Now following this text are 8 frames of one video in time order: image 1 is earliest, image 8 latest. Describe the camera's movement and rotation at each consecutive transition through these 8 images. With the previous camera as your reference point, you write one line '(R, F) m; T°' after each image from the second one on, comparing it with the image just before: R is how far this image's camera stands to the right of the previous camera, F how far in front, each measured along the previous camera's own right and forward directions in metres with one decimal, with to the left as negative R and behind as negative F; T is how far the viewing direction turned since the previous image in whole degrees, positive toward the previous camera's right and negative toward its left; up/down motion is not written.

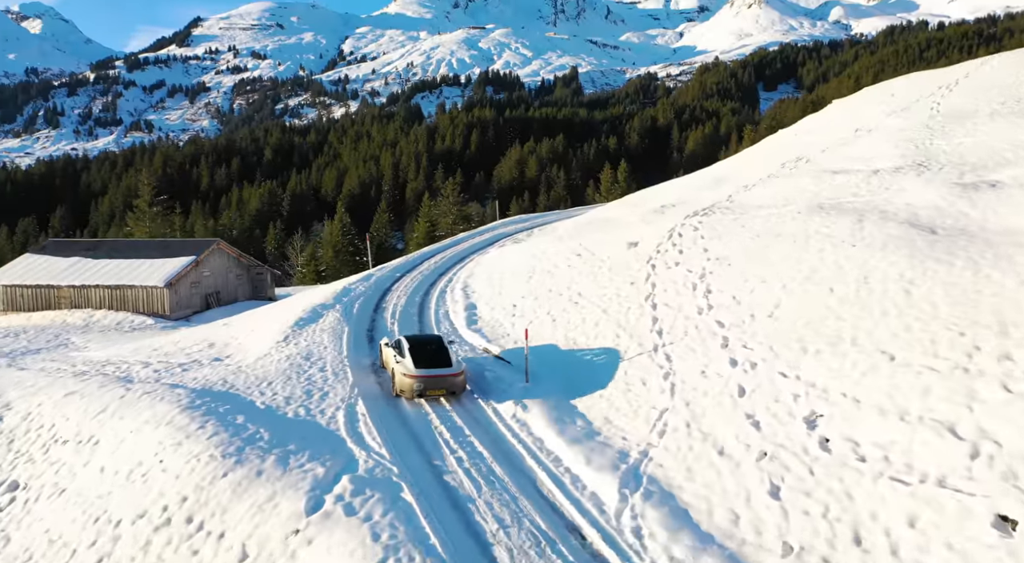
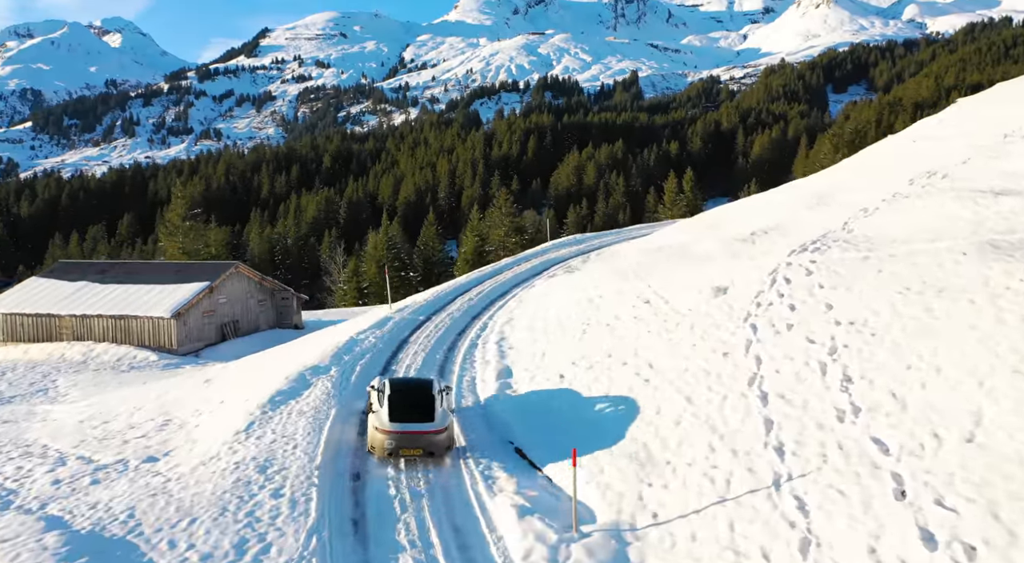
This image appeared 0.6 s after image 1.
(+0.1, +2.6) m; -4°
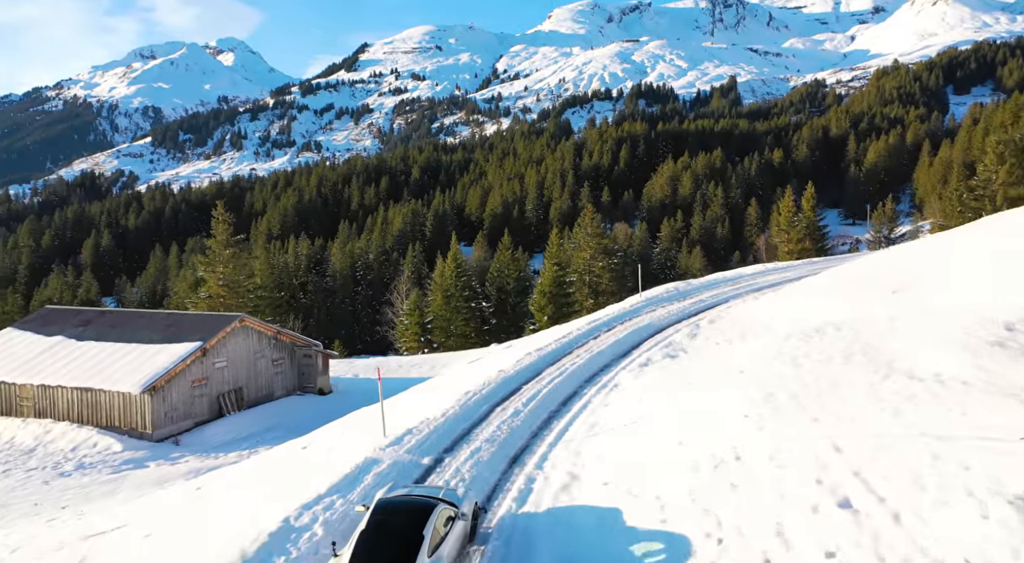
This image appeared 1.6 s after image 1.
(+0.2, +4.5) m; -7°
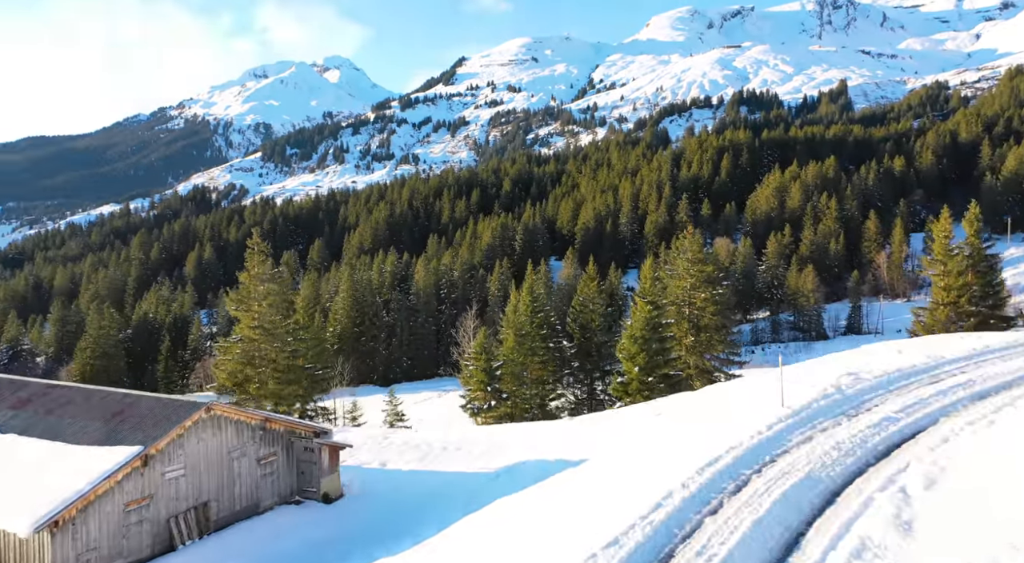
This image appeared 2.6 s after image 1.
(+0.3, +4.5) m; -7°
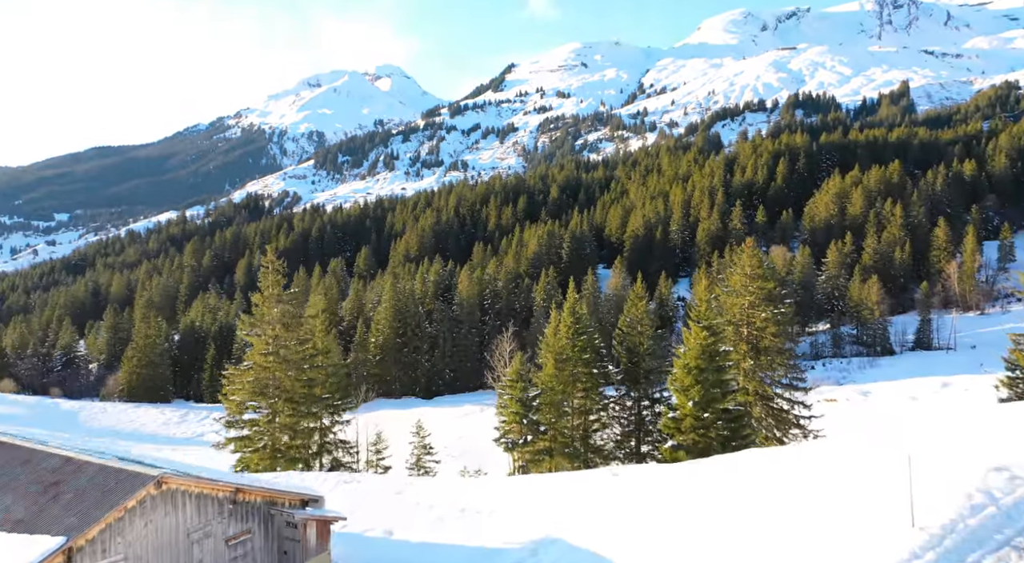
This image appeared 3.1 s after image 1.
(+0.3, +2.3) m; -4°
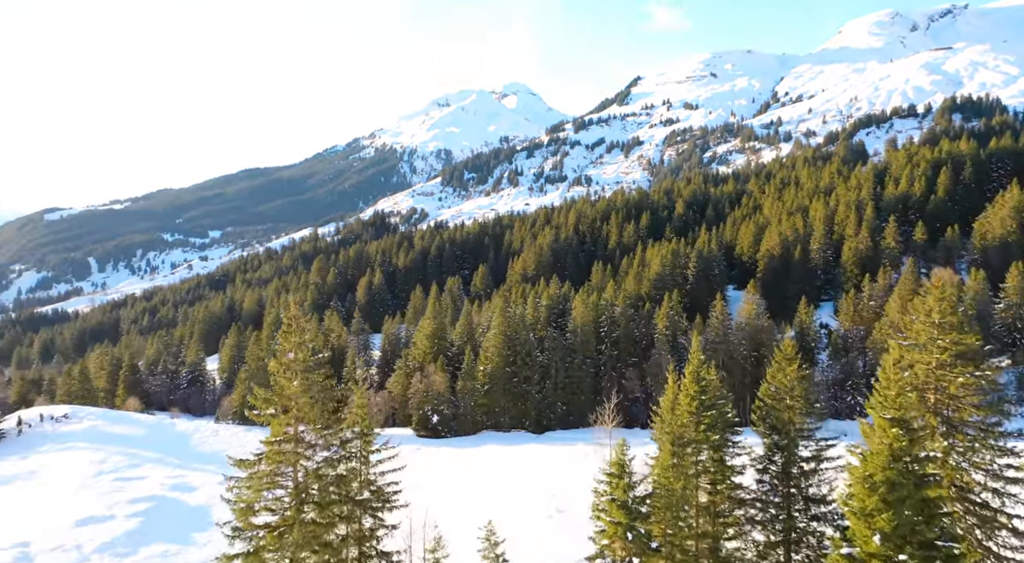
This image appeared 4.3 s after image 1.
(+0.5, +5.7) m; -9°
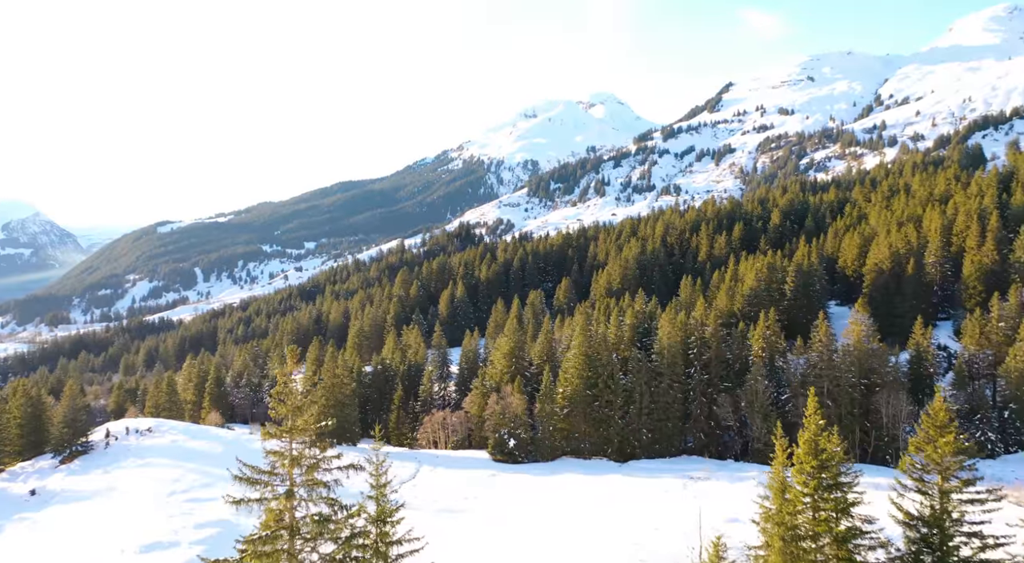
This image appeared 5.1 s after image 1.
(+0.5, +3.9) m; -6°
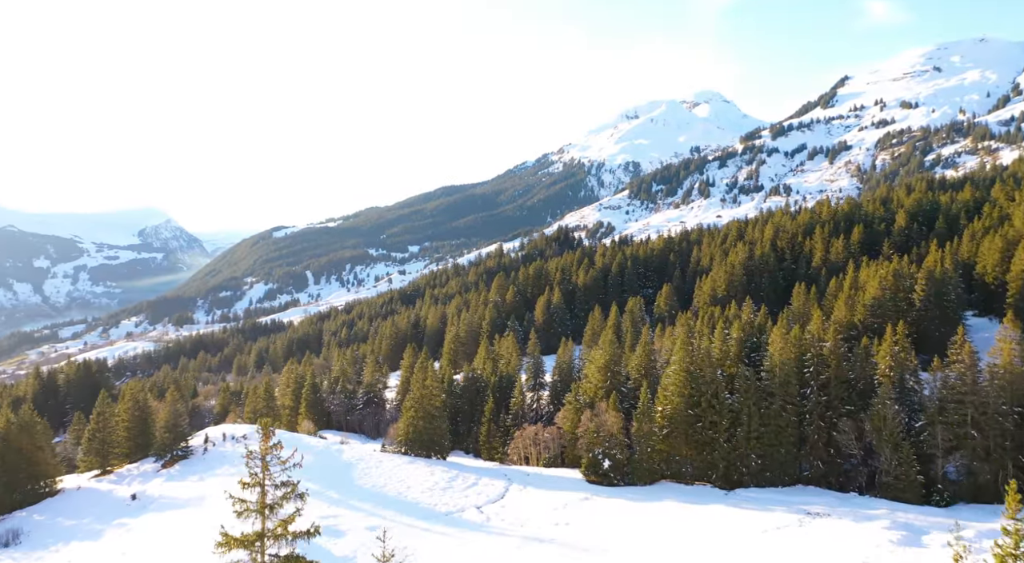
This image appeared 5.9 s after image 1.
(+0.5, +4.0) m; -8°
